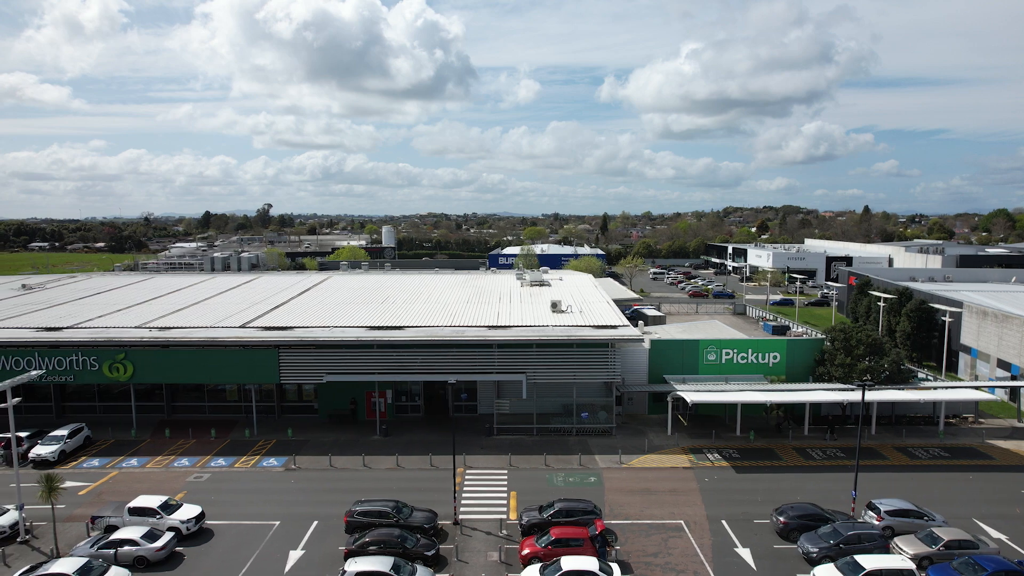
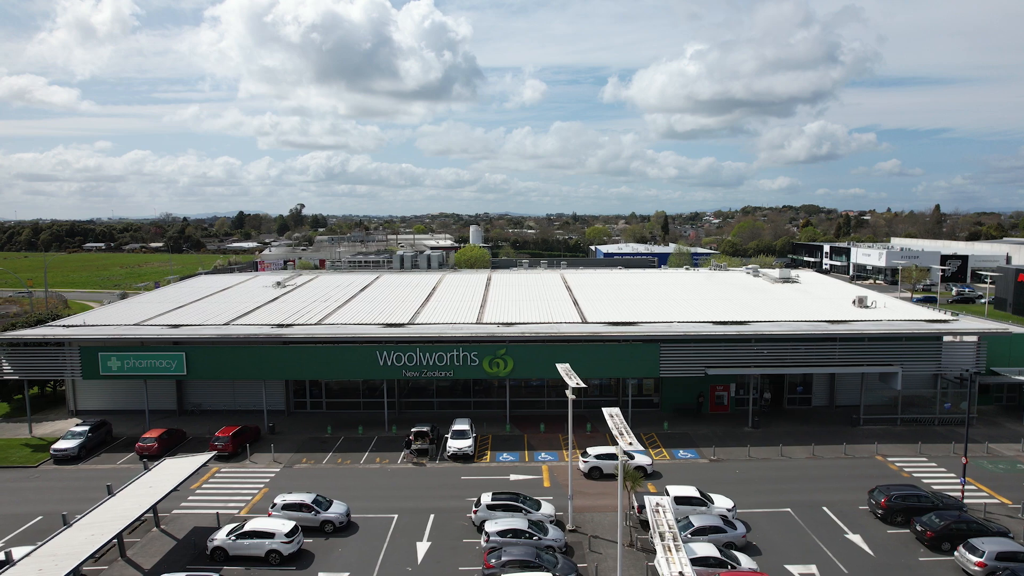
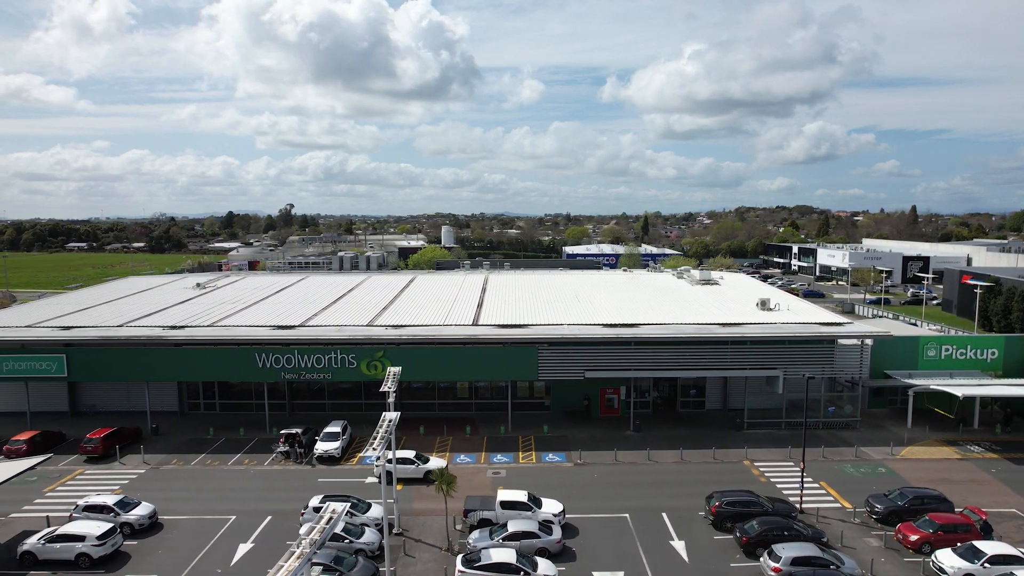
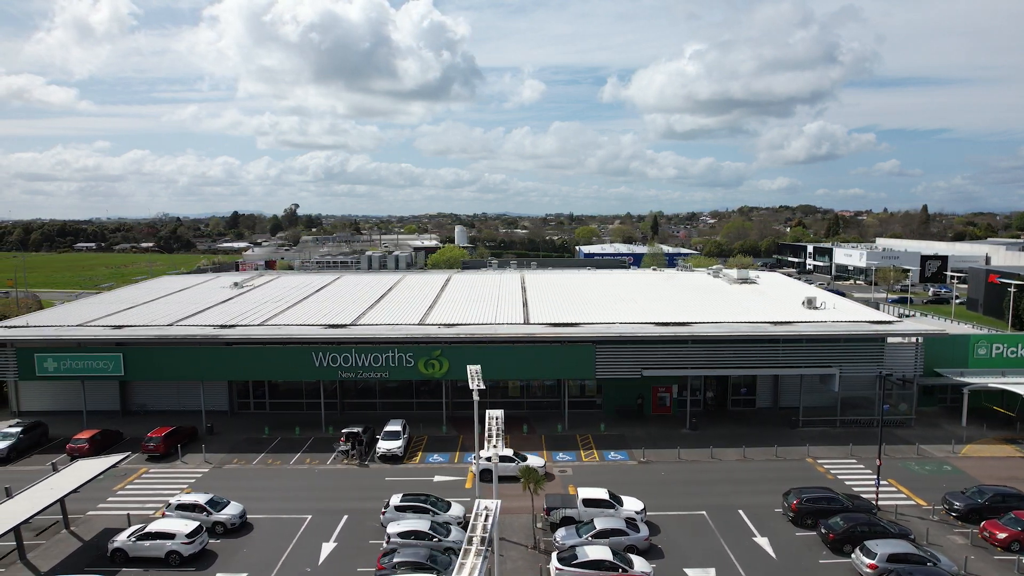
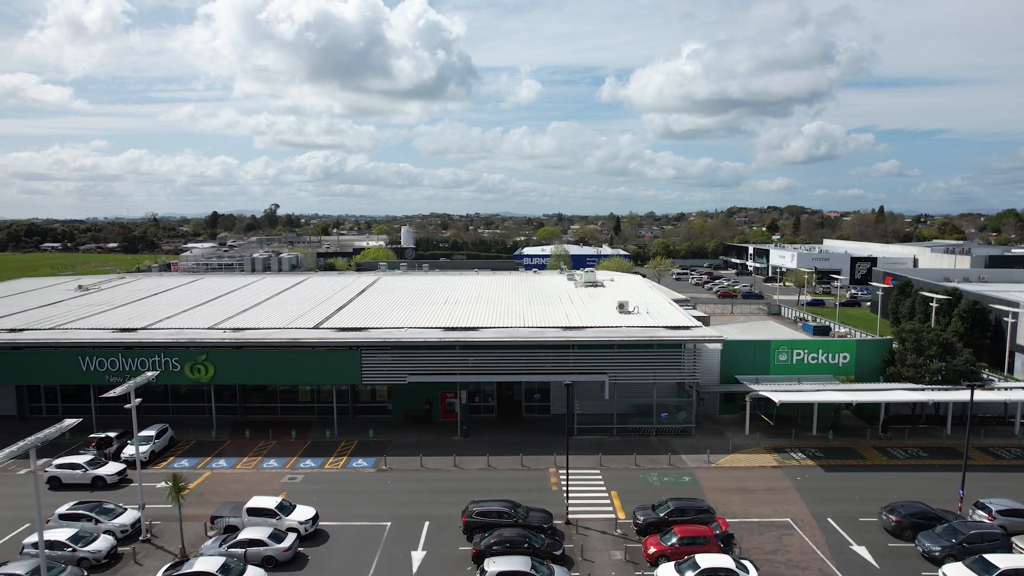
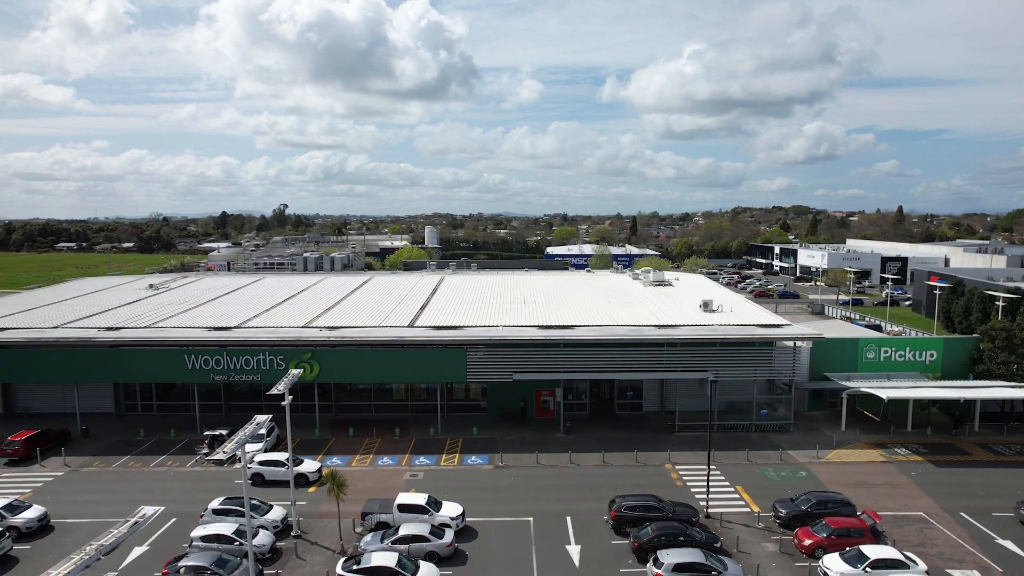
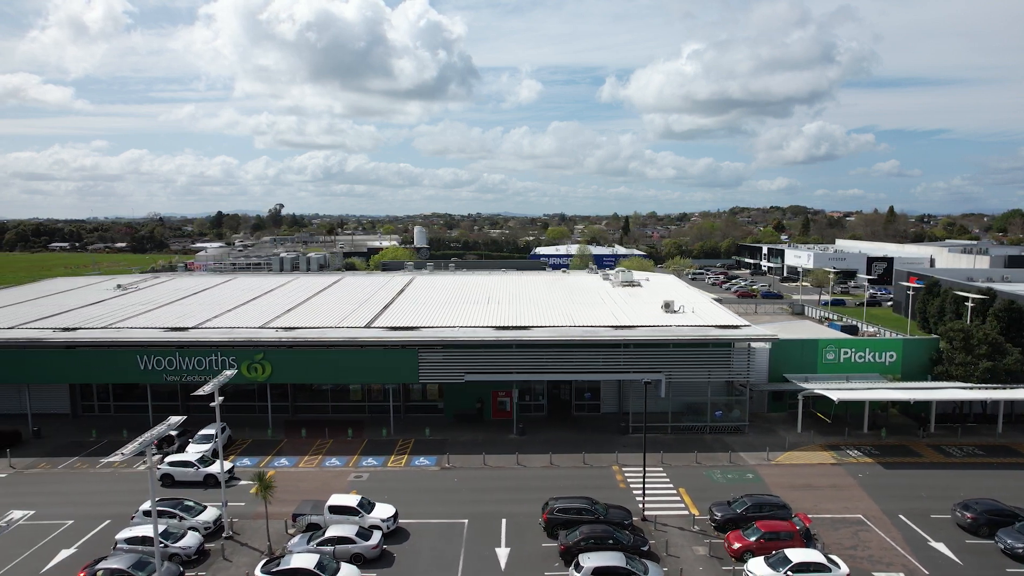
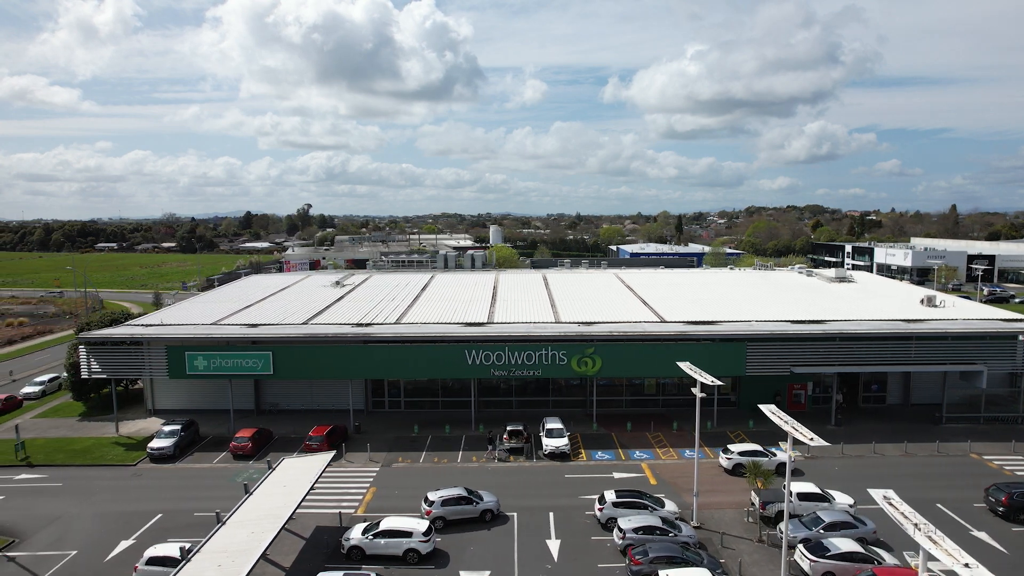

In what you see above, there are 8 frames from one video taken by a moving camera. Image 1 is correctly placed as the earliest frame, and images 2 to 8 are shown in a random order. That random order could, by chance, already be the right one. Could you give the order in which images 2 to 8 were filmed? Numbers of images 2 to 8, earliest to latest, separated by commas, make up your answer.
5, 7, 6, 3, 4, 2, 8
